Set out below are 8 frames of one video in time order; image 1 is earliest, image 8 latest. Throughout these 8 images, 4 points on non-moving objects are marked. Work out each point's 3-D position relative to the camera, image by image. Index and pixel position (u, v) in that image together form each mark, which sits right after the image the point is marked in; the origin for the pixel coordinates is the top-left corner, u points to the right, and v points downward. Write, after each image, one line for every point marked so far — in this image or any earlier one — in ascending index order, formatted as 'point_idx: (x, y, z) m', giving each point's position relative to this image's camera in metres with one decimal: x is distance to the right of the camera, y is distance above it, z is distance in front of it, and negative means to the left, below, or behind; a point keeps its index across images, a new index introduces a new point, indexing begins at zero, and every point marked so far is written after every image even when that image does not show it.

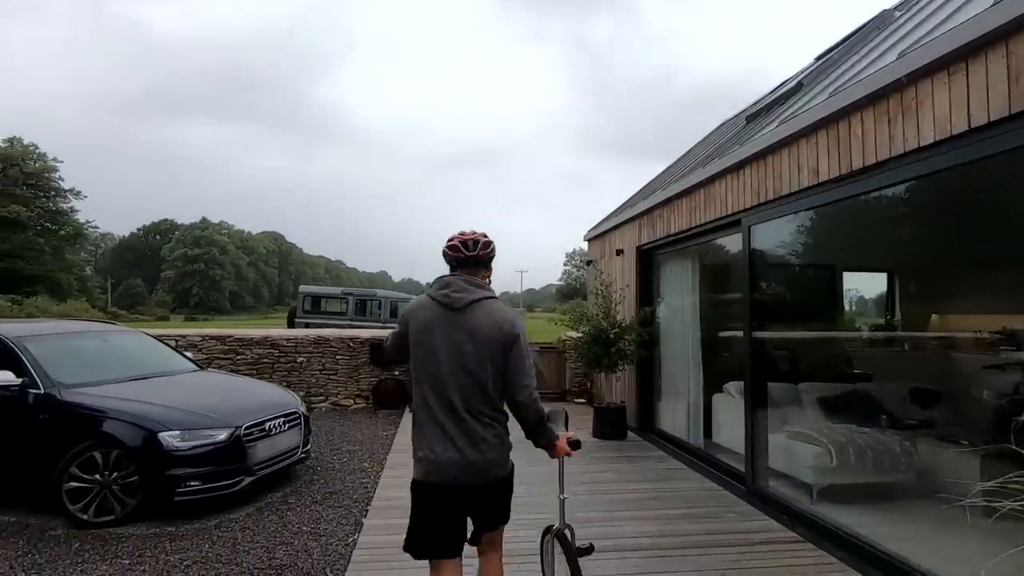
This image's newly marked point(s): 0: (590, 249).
0: (+1.4, +0.7, +9.8) m
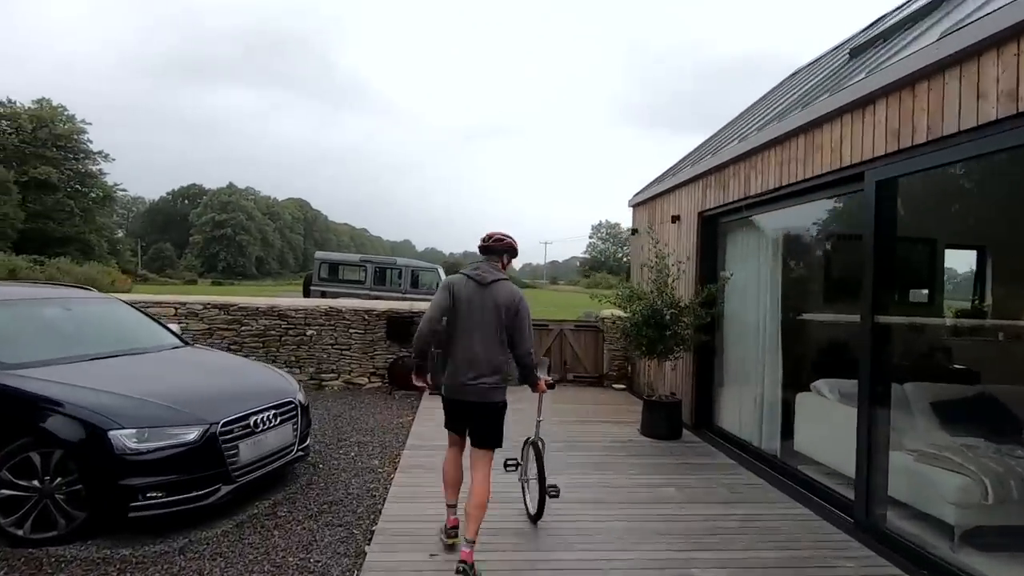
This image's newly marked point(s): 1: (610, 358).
0: (+2.0, +1.1, +8.6) m
1: (+1.6, -1.1, +8.6) m
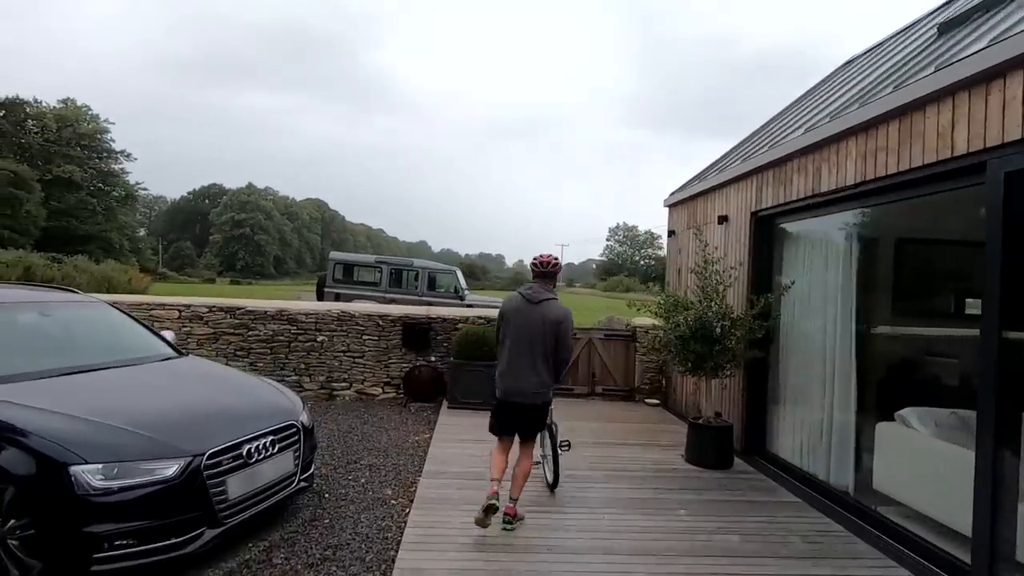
0: (+2.3, +1.0, +8.0) m
1: (+1.9, -1.2, +7.9) m
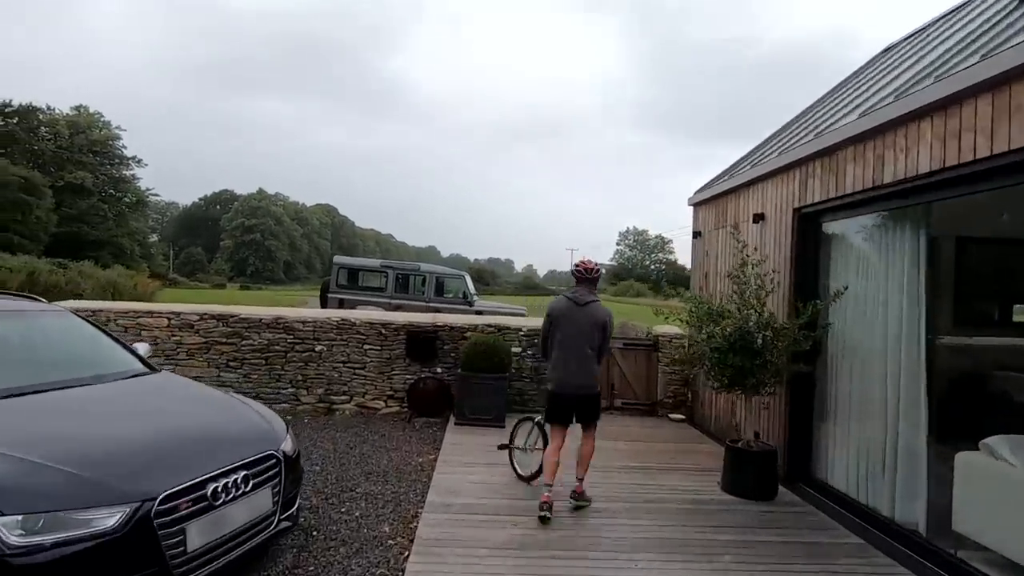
0: (+2.5, +1.0, +7.4) m
1: (+2.1, -1.3, +7.3) m
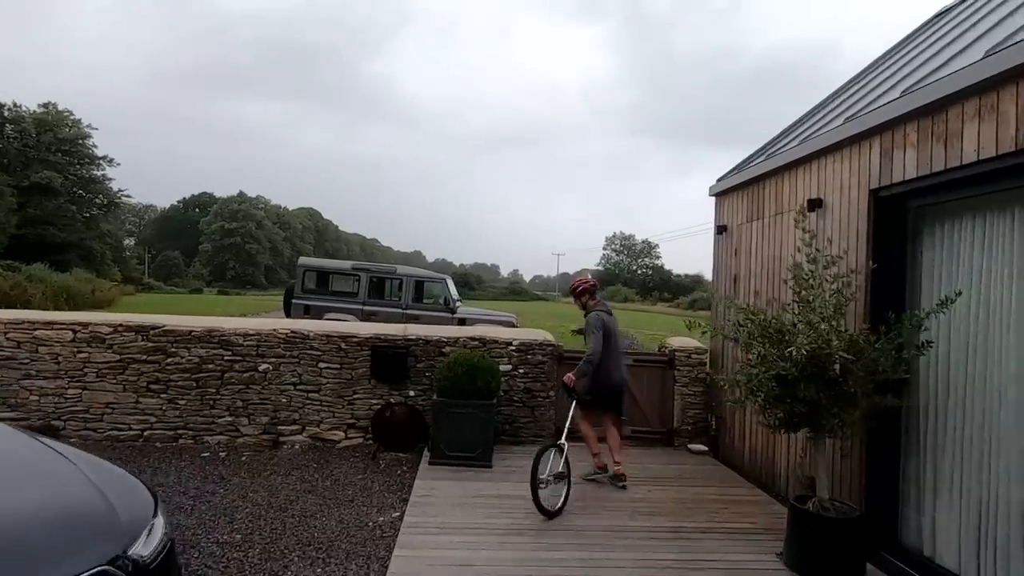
0: (+2.4, +0.9, +6.2) m
1: (+1.9, -1.4, +6.1) m
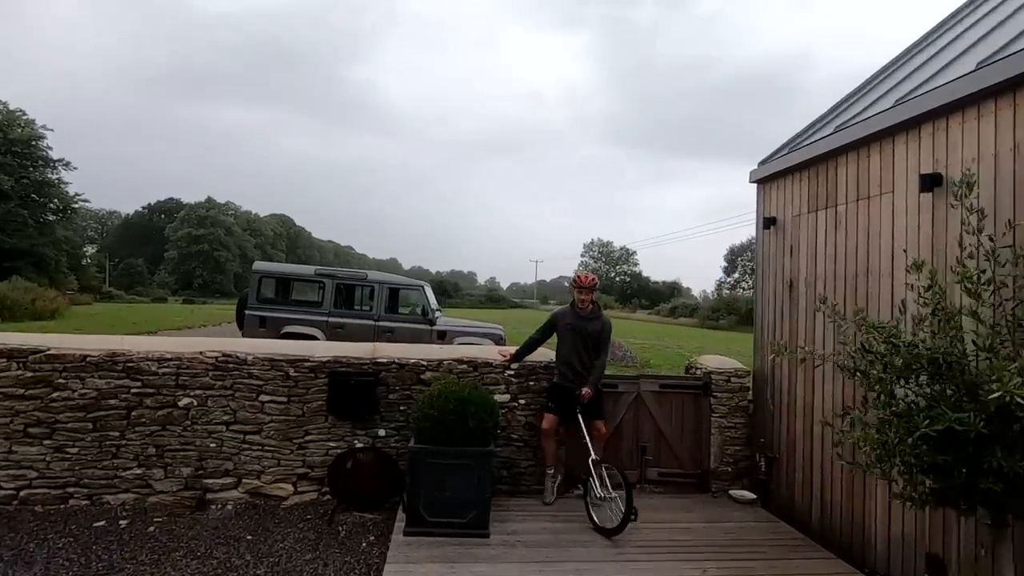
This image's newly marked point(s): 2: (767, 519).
0: (+2.3, +0.8, +5.1) m
1: (+1.9, -1.4, +4.9) m
2: (+2.1, -1.9, +4.4) m
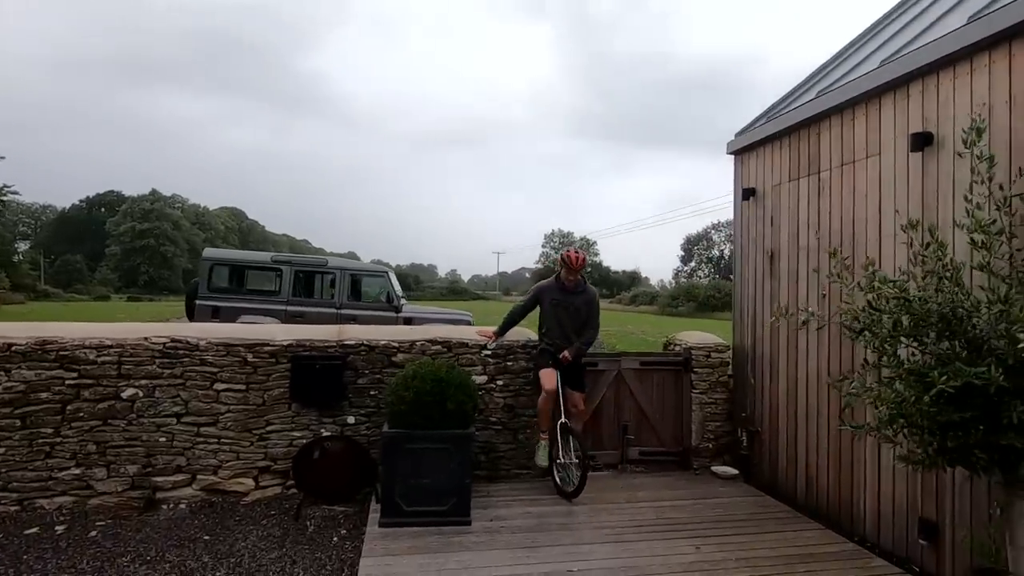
0: (+2.1, +1.1, +5.0) m
1: (+1.7, -1.2, +4.8) m
2: (+1.9, -1.6, +4.3) m
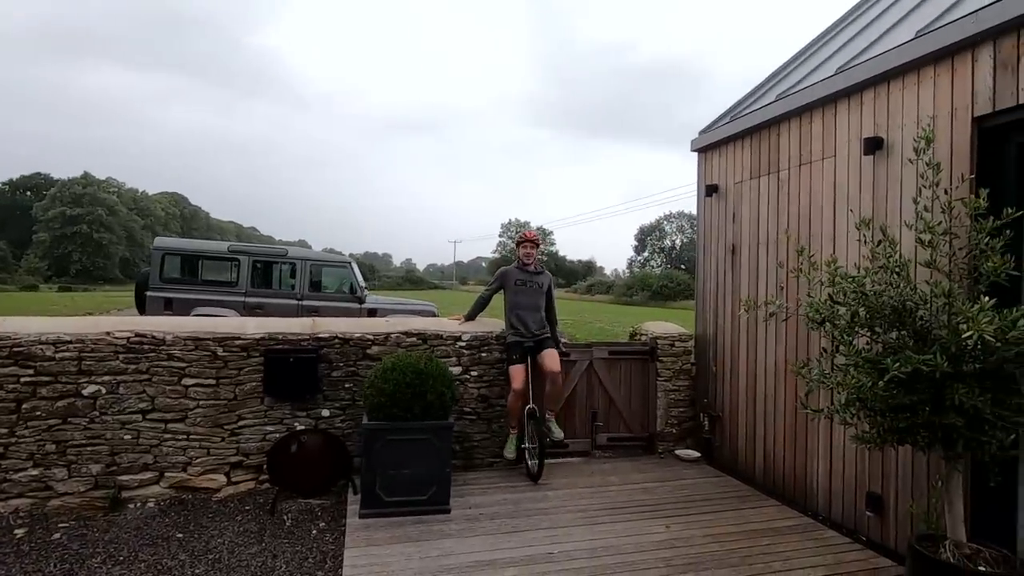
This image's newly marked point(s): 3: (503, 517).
0: (+1.8, +1.2, +5.2) m
1: (+1.5, -1.1, +5.1) m
2: (+1.7, -1.6, +4.6) m
3: (-0.1, -1.6, +3.6) m
